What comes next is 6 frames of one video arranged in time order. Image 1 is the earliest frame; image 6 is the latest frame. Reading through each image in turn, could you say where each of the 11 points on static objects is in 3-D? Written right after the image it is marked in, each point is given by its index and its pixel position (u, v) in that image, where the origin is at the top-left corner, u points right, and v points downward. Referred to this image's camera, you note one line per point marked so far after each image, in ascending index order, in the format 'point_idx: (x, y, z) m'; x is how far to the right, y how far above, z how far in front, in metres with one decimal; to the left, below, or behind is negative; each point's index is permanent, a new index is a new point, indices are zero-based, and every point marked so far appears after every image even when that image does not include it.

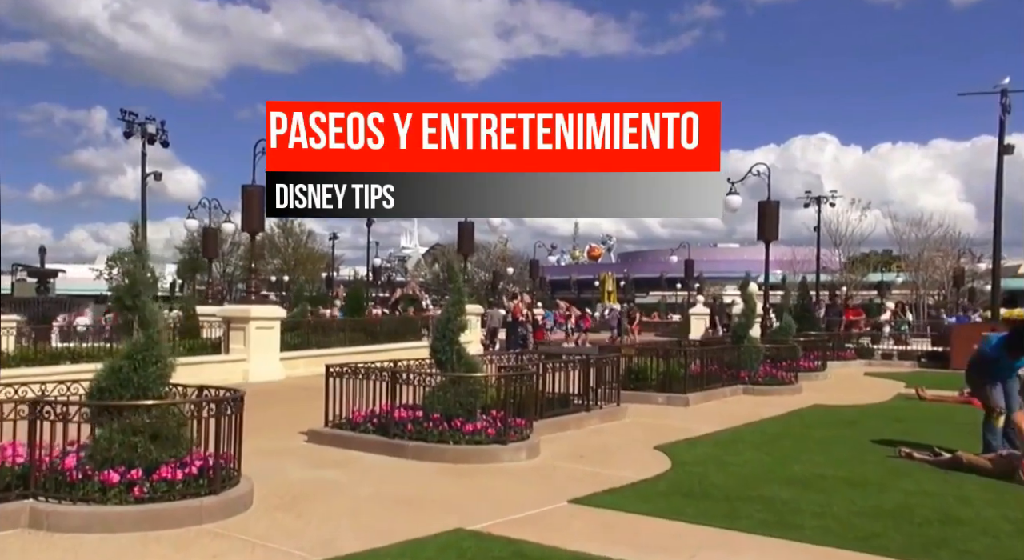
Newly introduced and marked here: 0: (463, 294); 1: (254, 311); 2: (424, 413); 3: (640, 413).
0: (-0.5, -0.2, +10.4) m
1: (-5.3, -0.6, +20.0) m
2: (-0.9, -1.4, +10.2) m
3: (+1.8, -1.8, +13.0) m
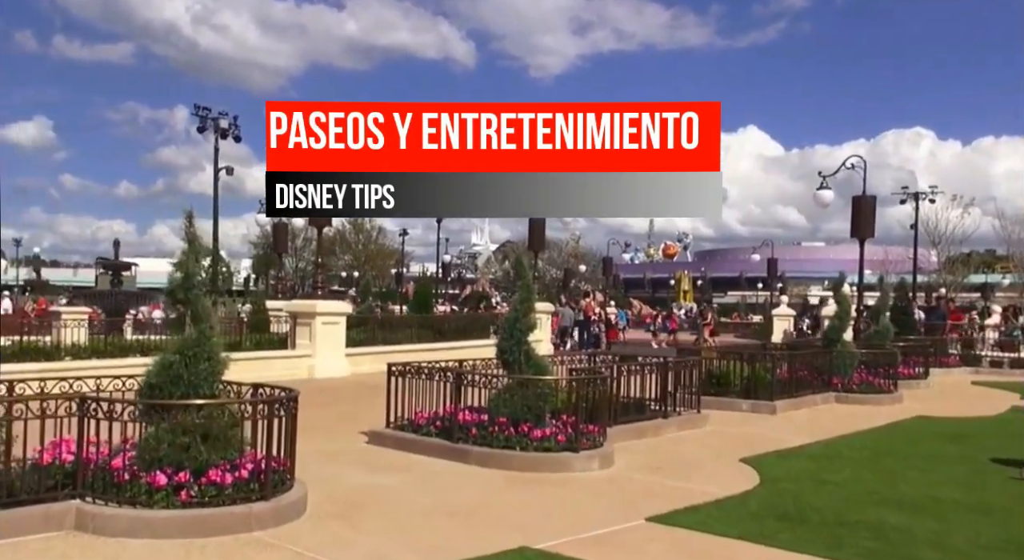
0: (+0.2, -0.1, +9.8) m
1: (-3.9, -0.5, +19.7) m
2: (-0.2, -1.4, +9.6) m
3: (+2.6, -1.8, +12.2) m
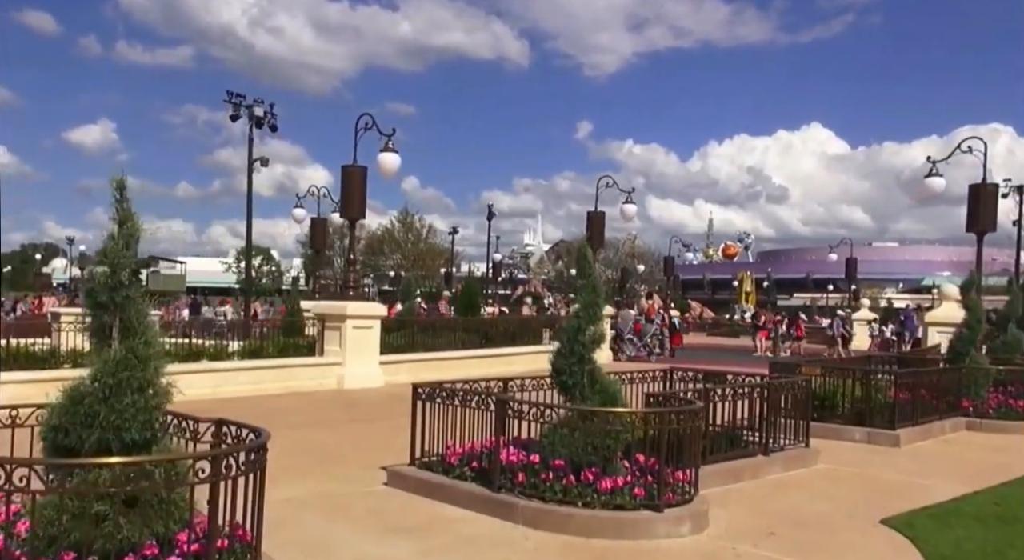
0: (+0.7, -0.1, +7.4) m
1: (-2.9, -0.5, +17.5) m
2: (+0.2, -1.3, +7.2) m
3: (+3.2, -1.8, +9.7) m
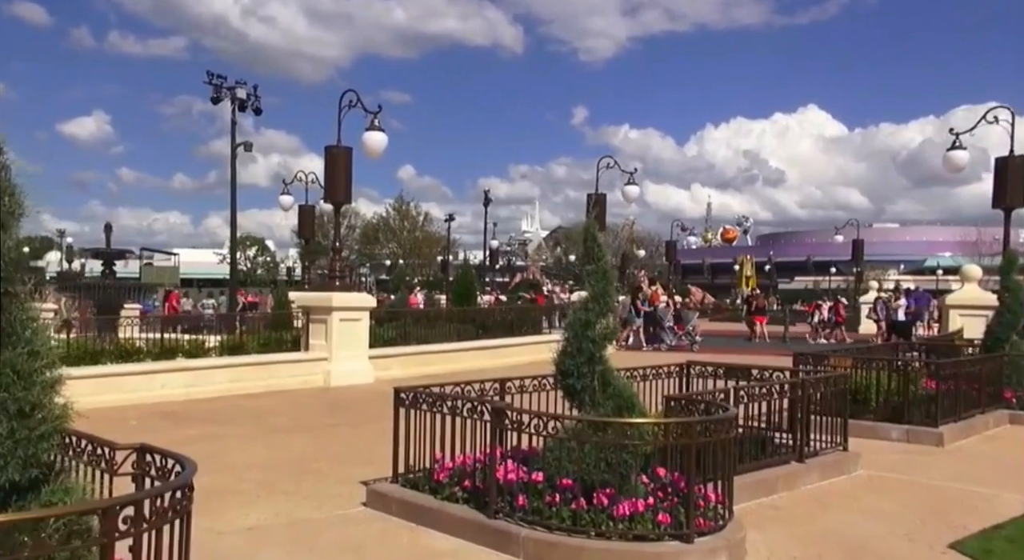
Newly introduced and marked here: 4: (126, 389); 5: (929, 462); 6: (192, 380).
0: (+0.6, 0.0, +6.3) m
1: (-3.0, -0.3, +16.4) m
2: (+0.2, -1.2, +6.1) m
3: (+3.2, -1.6, +8.6) m
4: (-5.5, -1.5, +13.8) m
5: (+3.8, -1.6, +8.8) m
6: (-4.8, -1.5, +14.5) m
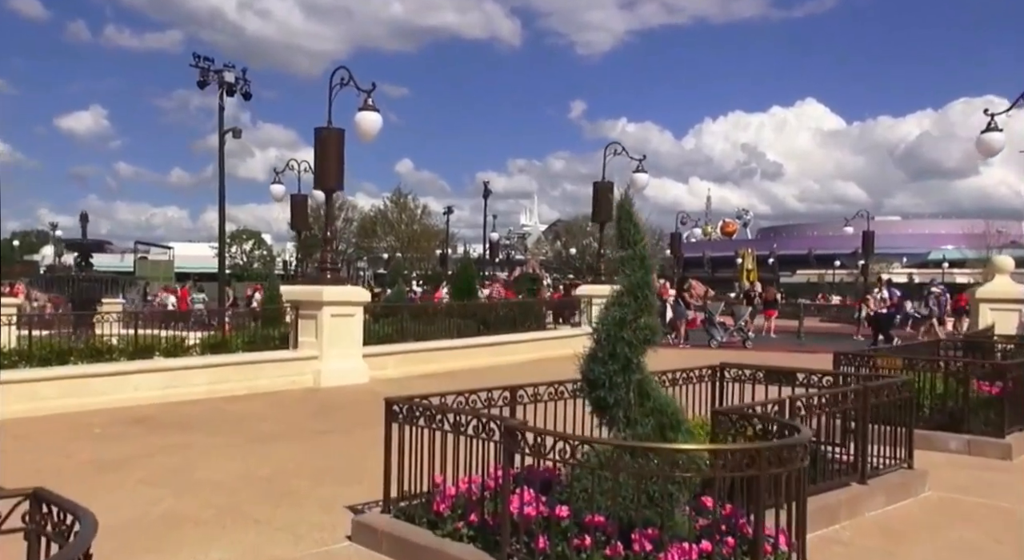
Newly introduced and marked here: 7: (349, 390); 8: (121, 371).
0: (+0.7, +0.1, +5.1) m
1: (-2.9, -0.2, +15.2) m
2: (+0.3, -1.2, +4.9) m
3: (+3.3, -1.6, +7.4) m
4: (-5.4, -1.5, +12.6) m
5: (+3.9, -1.6, +7.6) m
6: (-4.7, -1.4, +13.3) m
7: (-2.5, -1.7, +14.9) m
8: (-5.2, -1.2, +12.8) m
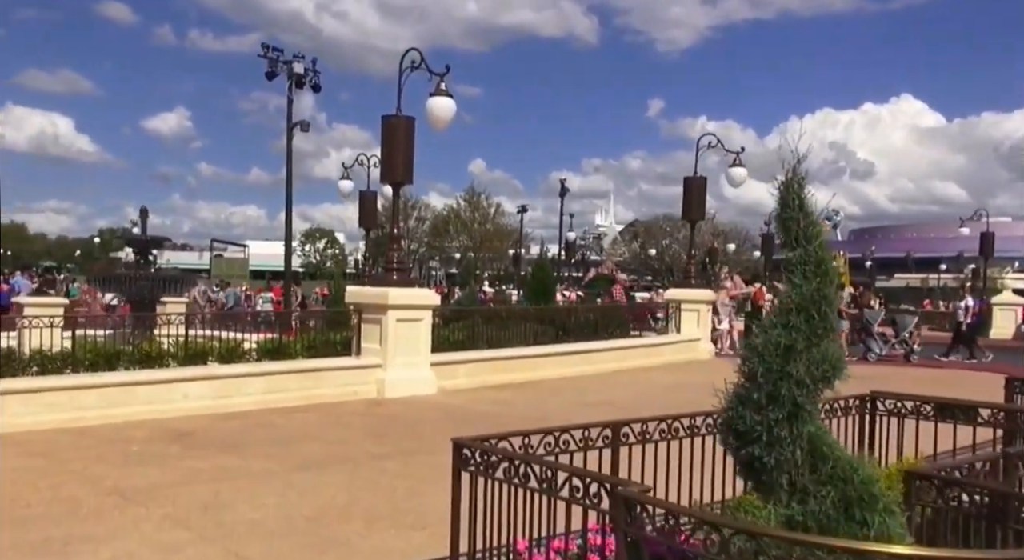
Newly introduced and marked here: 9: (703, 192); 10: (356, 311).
0: (+1.2, 0.0, +3.6) m
1: (-1.7, -0.2, +13.9) m
2: (+0.7, -1.2, +3.4) m
3: (+3.9, -1.6, +5.7) m
4: (-4.4, -1.4, +11.5) m
5: (+4.5, -1.6, +5.9) m
6: (-3.7, -1.4, +12.2) m
7: (-1.3, -1.7, +13.6) m
8: (-4.1, -1.2, +11.7) m
9: (+3.6, +1.7, +18.6) m
10: (-2.3, -0.4, +14.4) m
